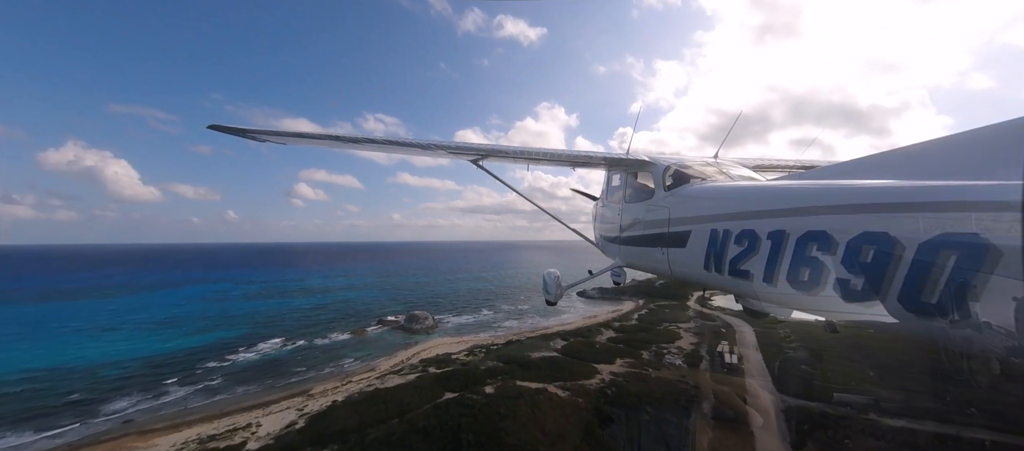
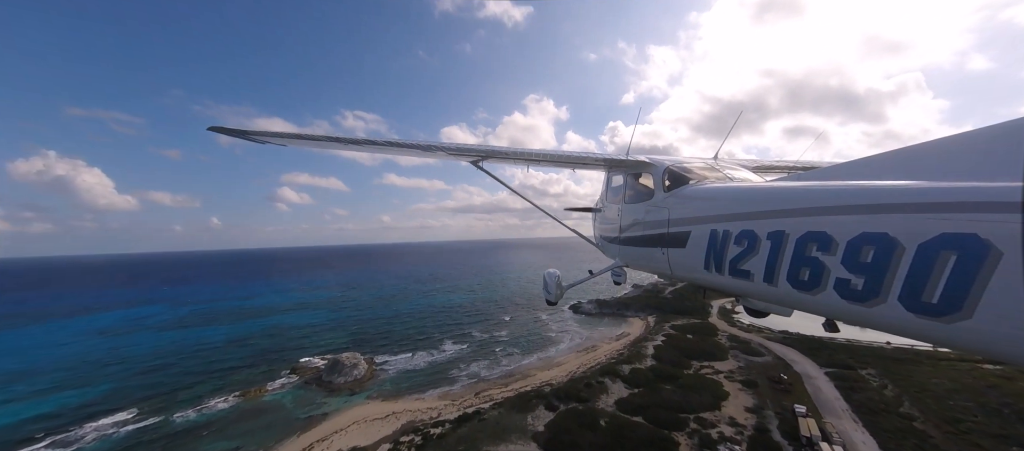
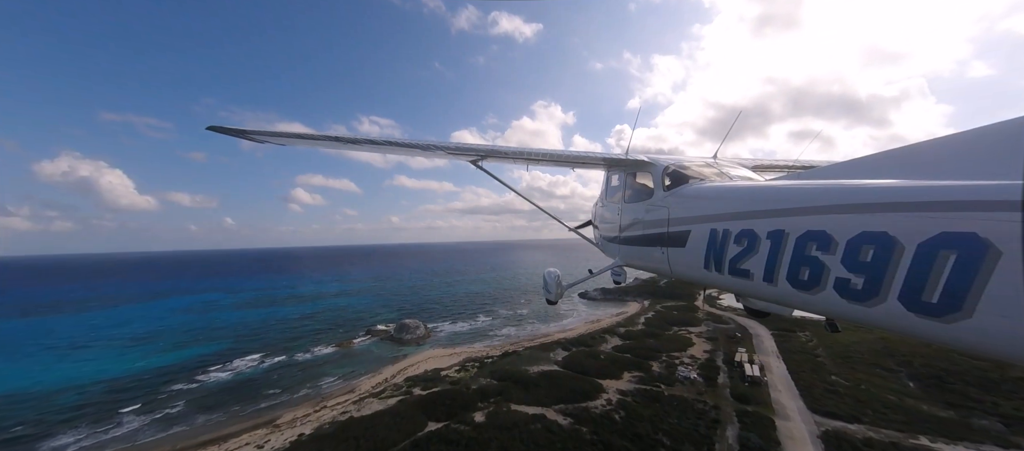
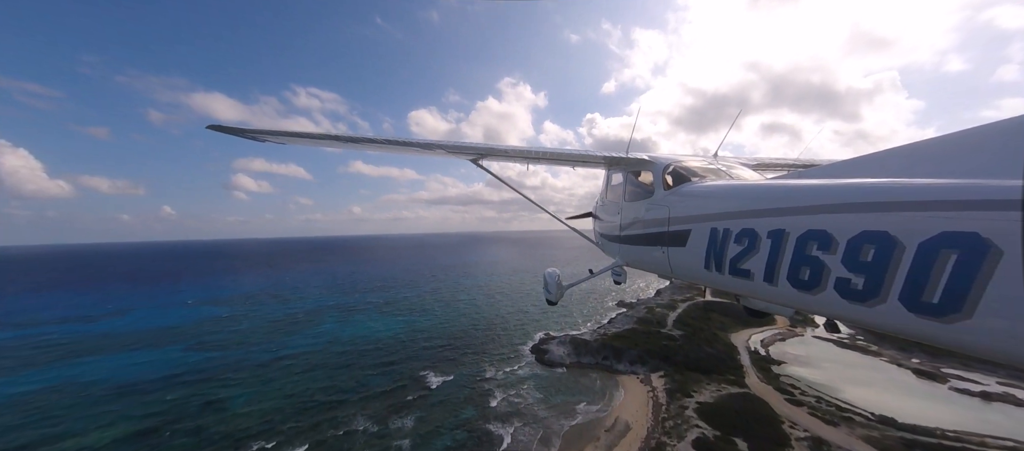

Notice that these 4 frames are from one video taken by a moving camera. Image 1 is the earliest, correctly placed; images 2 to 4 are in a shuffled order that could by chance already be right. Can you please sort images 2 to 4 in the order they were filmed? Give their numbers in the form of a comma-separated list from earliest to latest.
3, 2, 4
